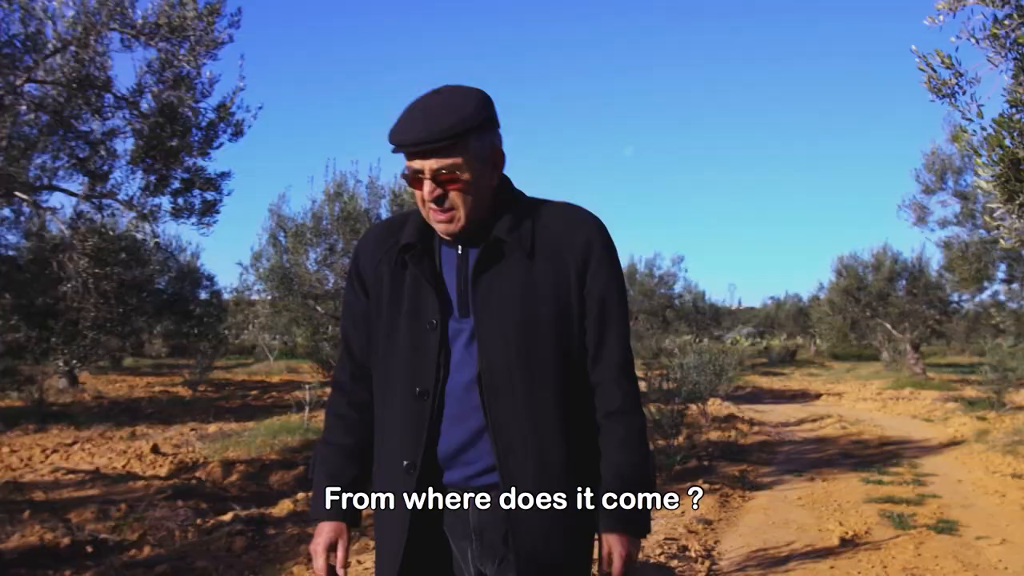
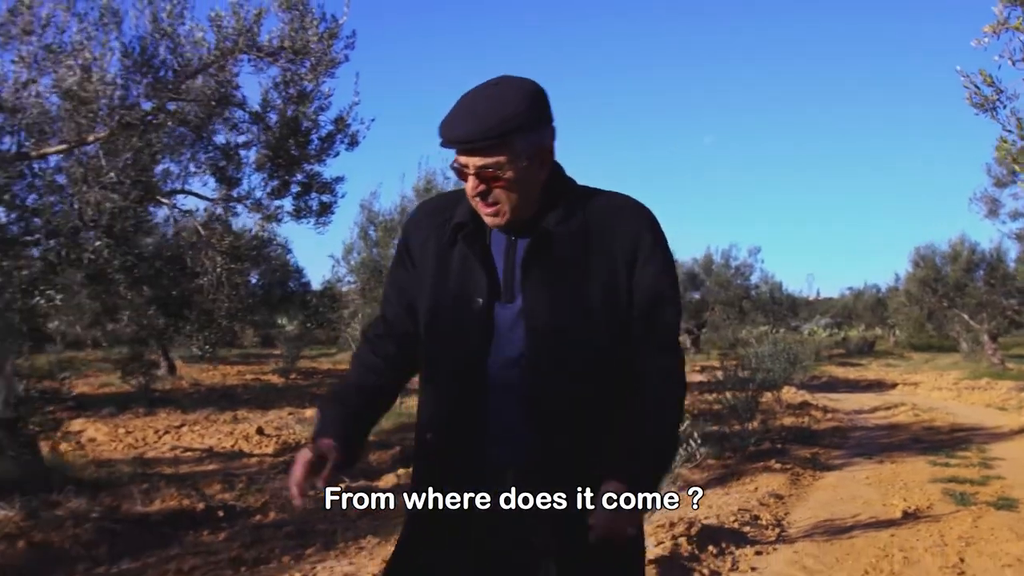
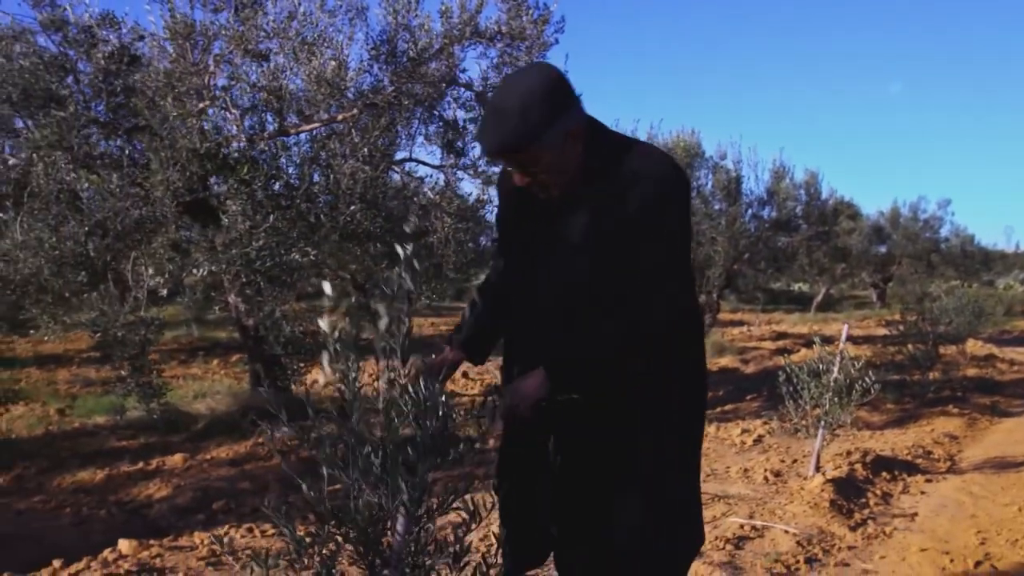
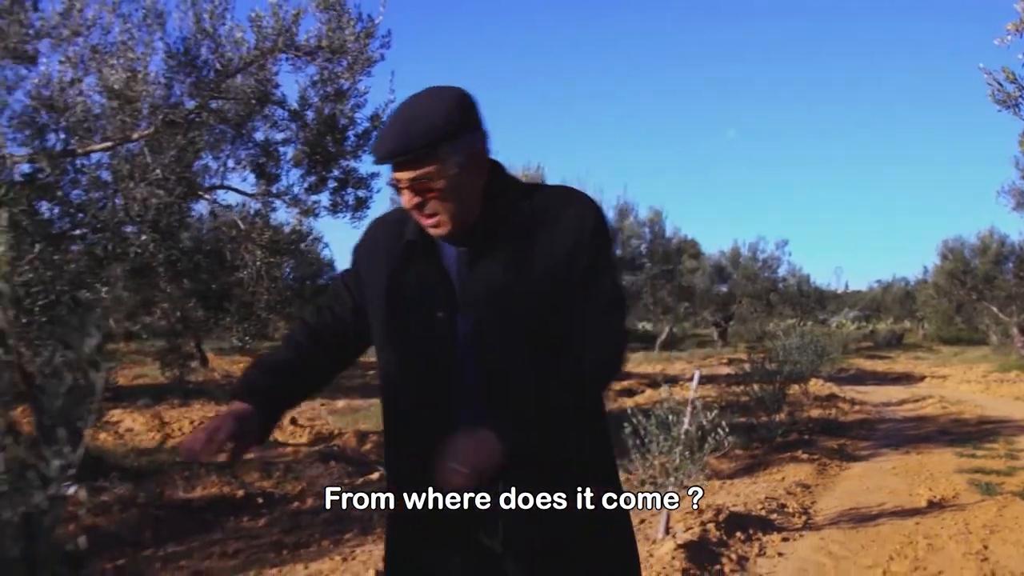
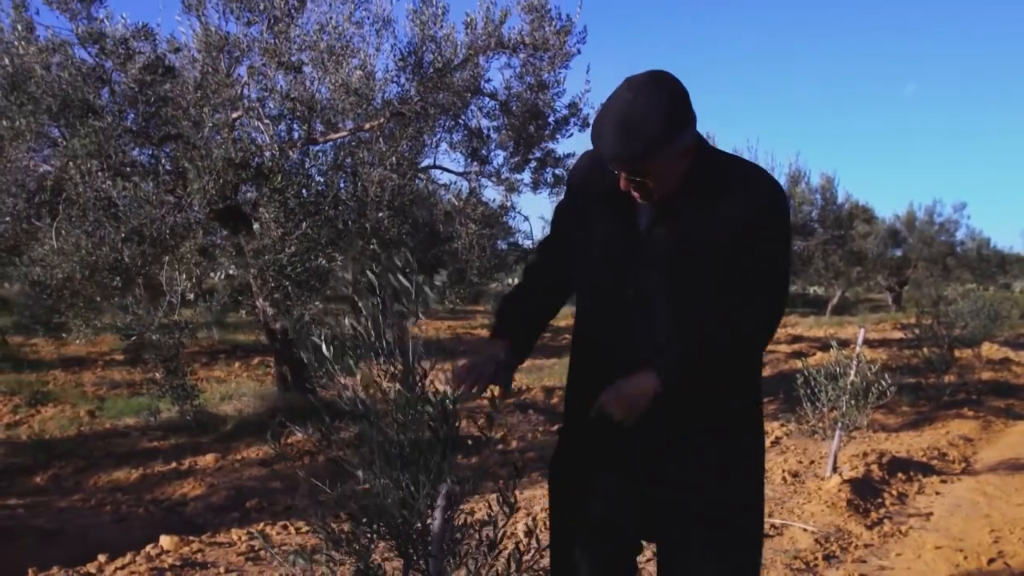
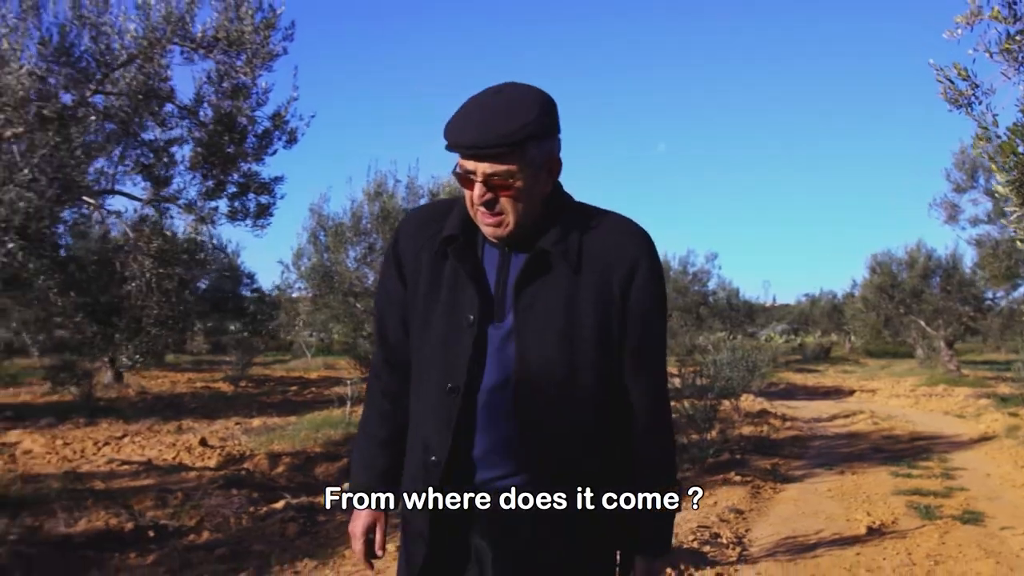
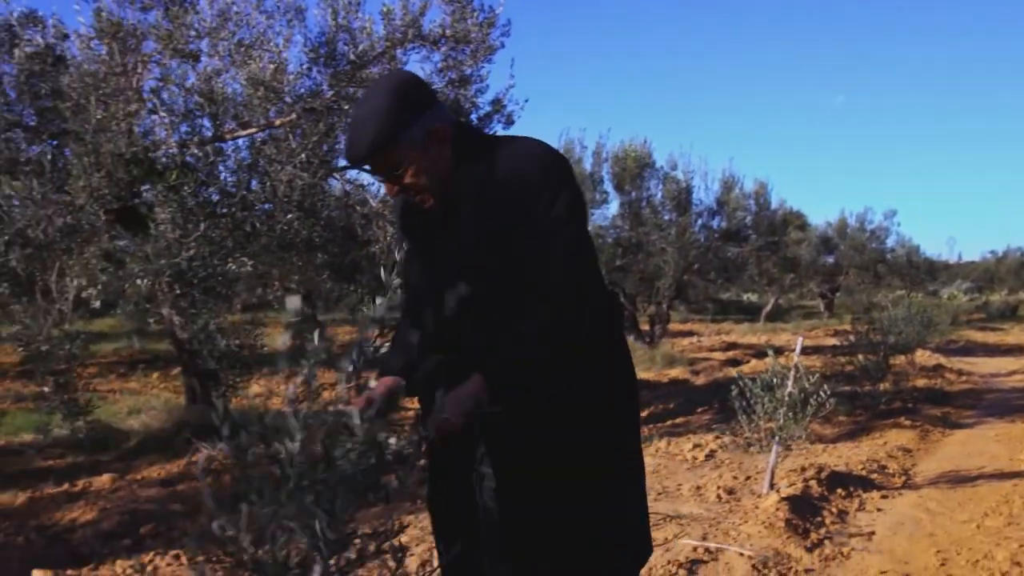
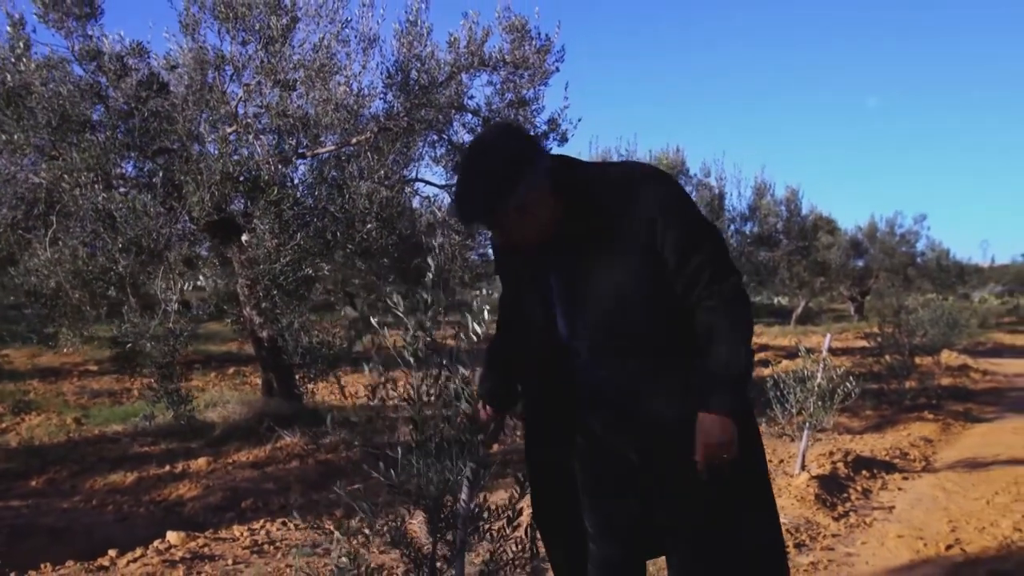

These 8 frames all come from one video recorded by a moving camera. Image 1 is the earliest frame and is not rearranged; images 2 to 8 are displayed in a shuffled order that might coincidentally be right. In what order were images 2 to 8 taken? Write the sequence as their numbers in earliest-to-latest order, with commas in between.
6, 2, 4, 7, 3, 5, 8
